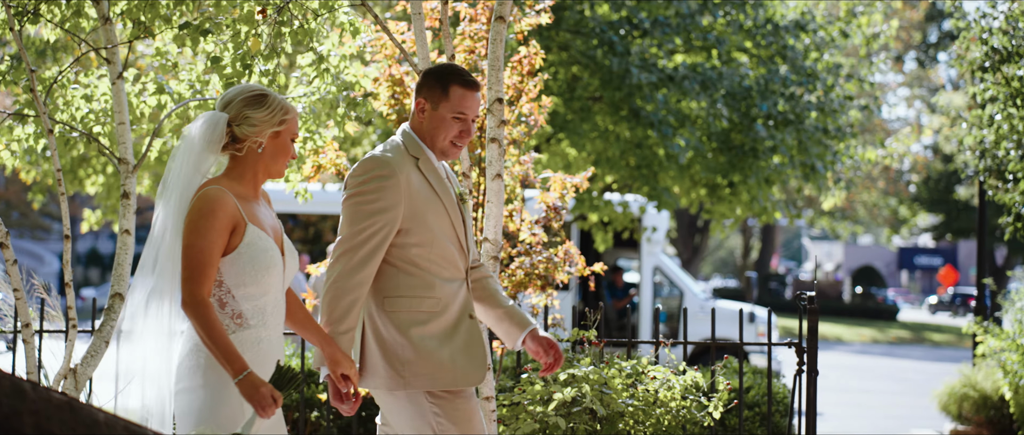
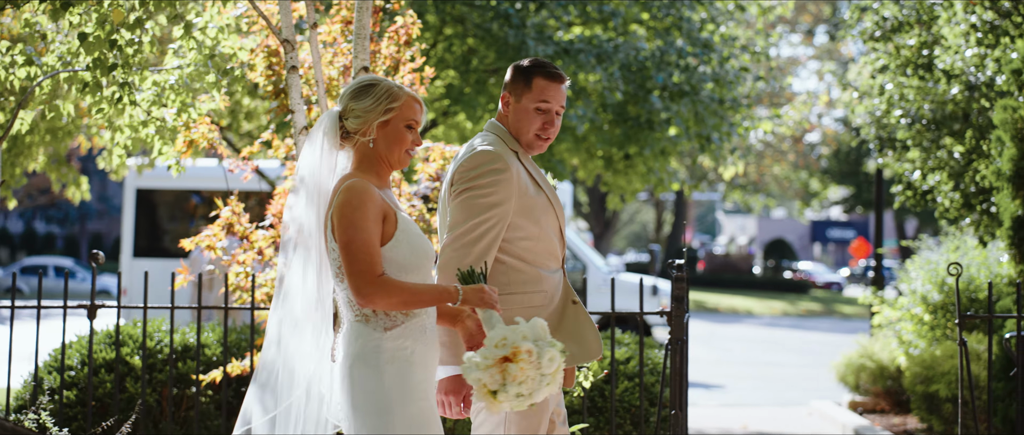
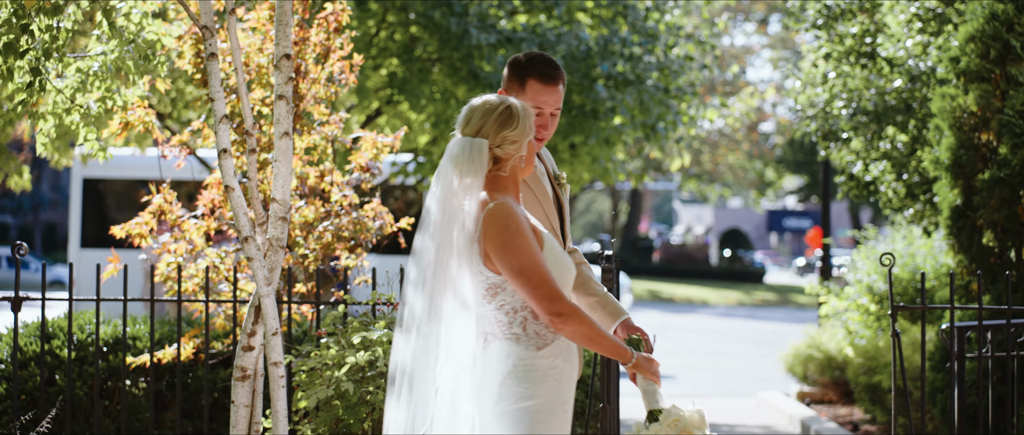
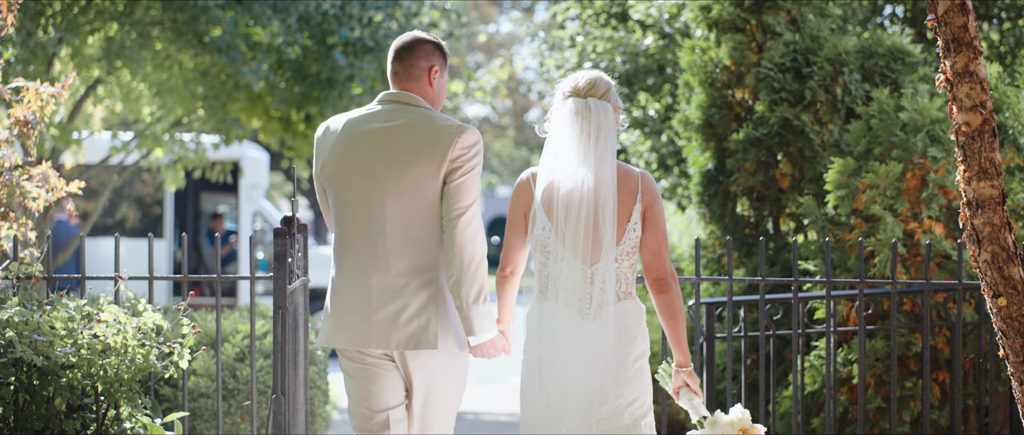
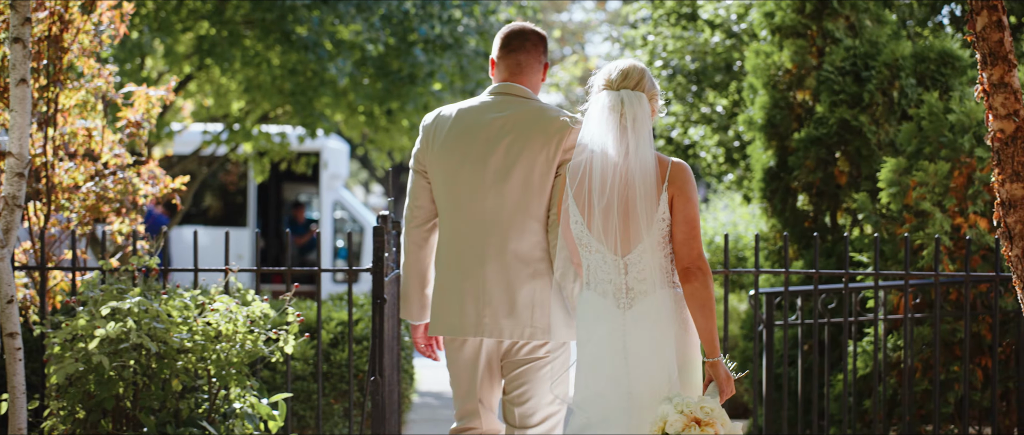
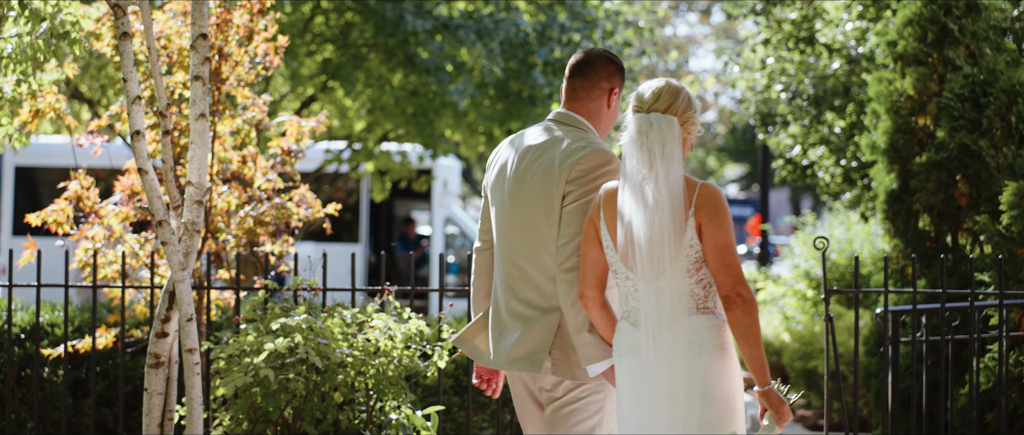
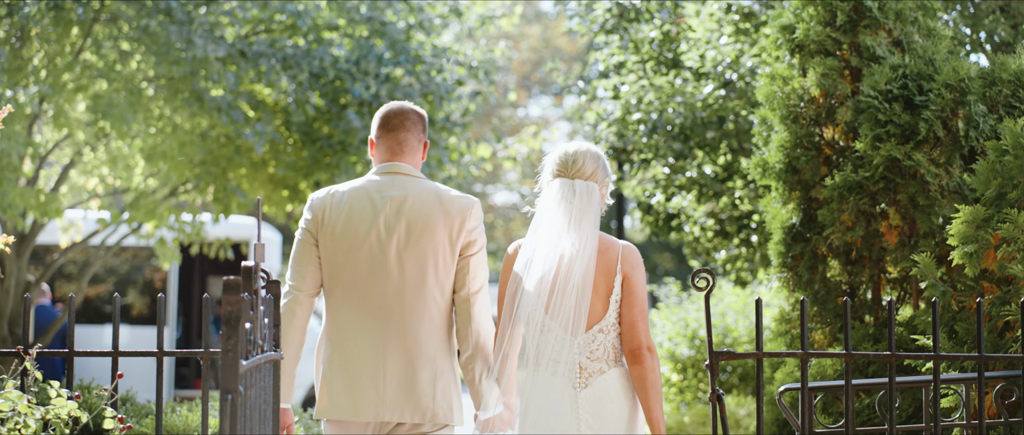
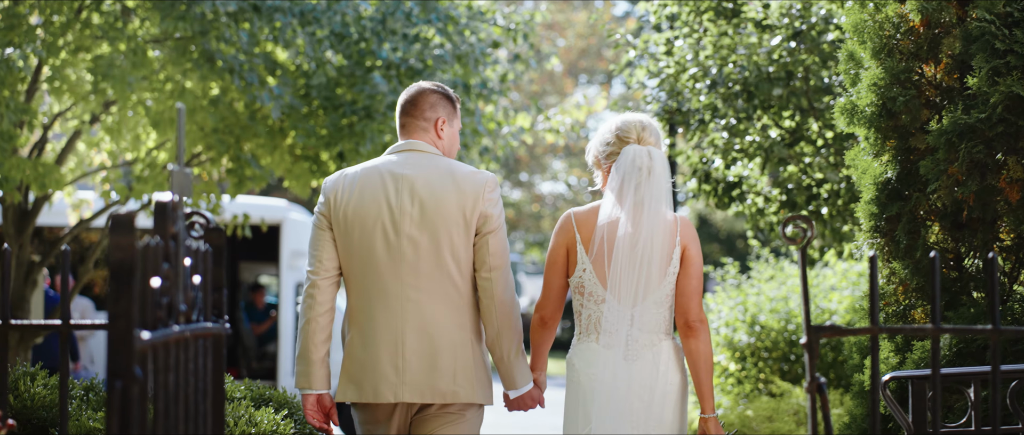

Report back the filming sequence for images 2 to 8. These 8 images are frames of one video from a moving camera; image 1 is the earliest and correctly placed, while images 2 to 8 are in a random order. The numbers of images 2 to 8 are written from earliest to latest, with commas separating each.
2, 3, 6, 5, 4, 7, 8
